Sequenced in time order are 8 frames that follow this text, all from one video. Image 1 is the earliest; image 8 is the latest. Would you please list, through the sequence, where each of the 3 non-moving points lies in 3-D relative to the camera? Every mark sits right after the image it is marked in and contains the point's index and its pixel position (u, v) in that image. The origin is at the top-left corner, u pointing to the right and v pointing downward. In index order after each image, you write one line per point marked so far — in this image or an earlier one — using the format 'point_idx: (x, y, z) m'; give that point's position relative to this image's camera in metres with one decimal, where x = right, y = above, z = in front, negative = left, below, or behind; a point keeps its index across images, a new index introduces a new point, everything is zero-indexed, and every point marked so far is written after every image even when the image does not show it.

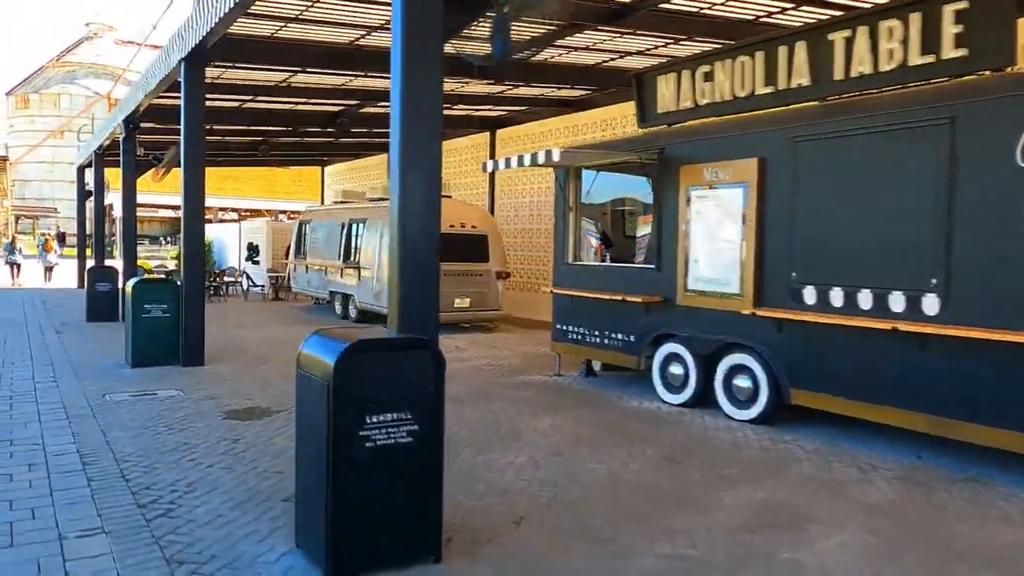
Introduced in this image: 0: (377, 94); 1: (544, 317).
0: (-2.7, +3.9, +15.5) m
1: (+1.5, -0.7, +17.2) m
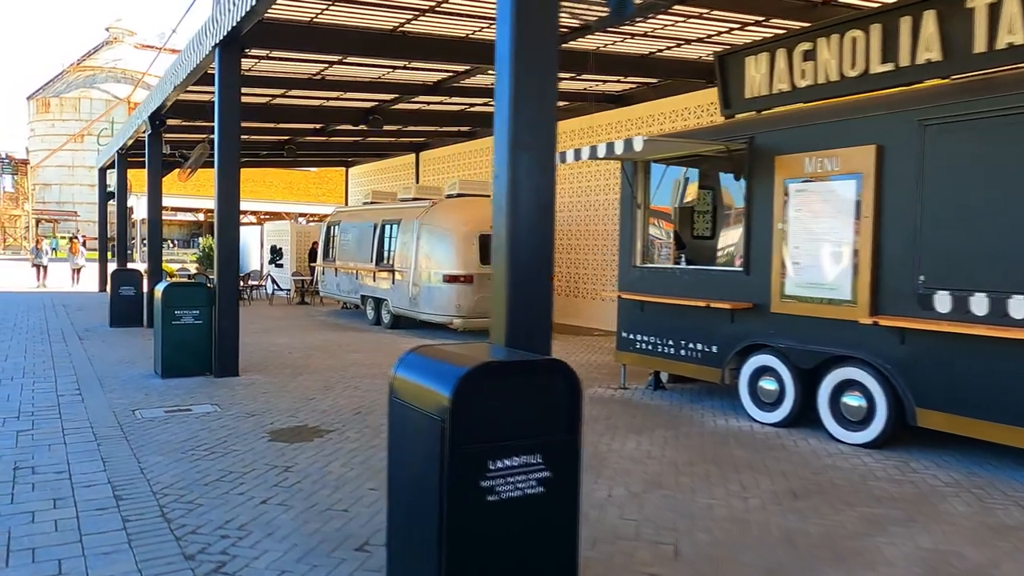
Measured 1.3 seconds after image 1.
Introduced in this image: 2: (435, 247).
0: (-1.9, +3.9, +14.7) m
1: (+2.4, -0.8, +16.3) m
2: (-1.5, +0.8, +14.8) m
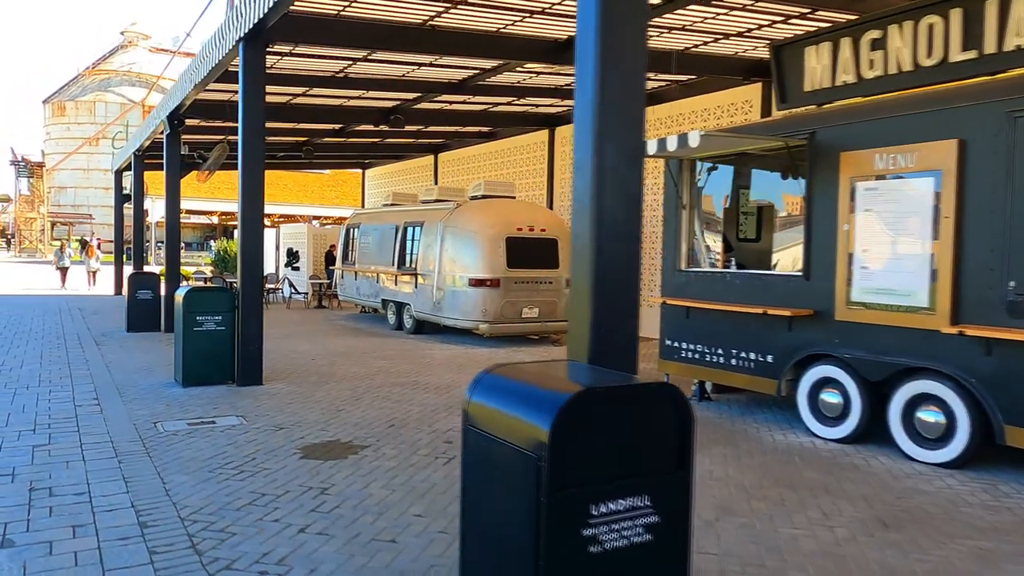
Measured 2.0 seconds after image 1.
0: (-1.4, +3.8, +14.3) m
1: (+3.0, -0.9, +15.8) m
2: (-1.0, +0.7, +14.3) m
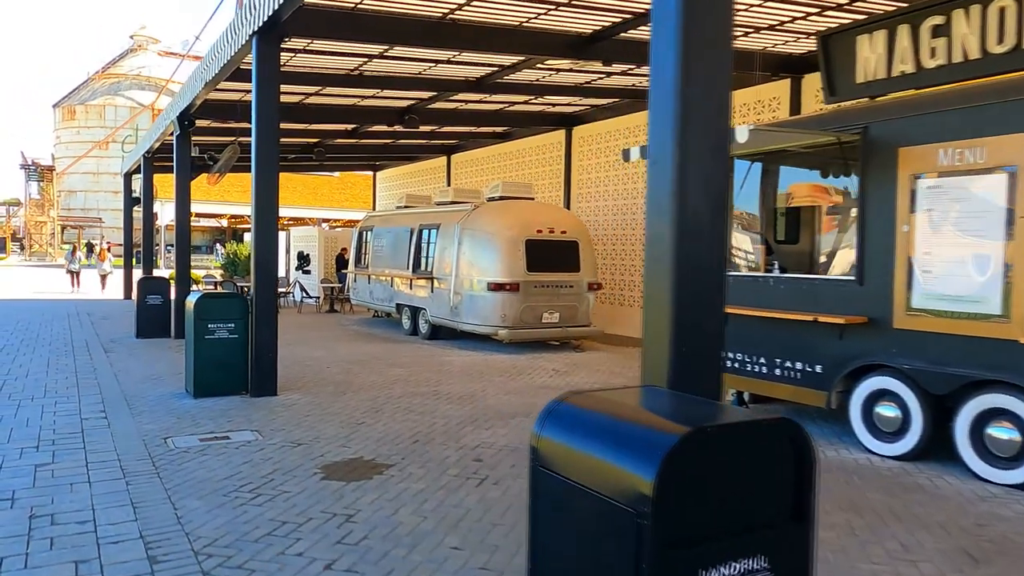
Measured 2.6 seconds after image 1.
0: (-1.0, +3.7, +13.9) m
1: (+3.3, -1.0, +15.3) m
2: (-0.6, +0.6, +13.9) m
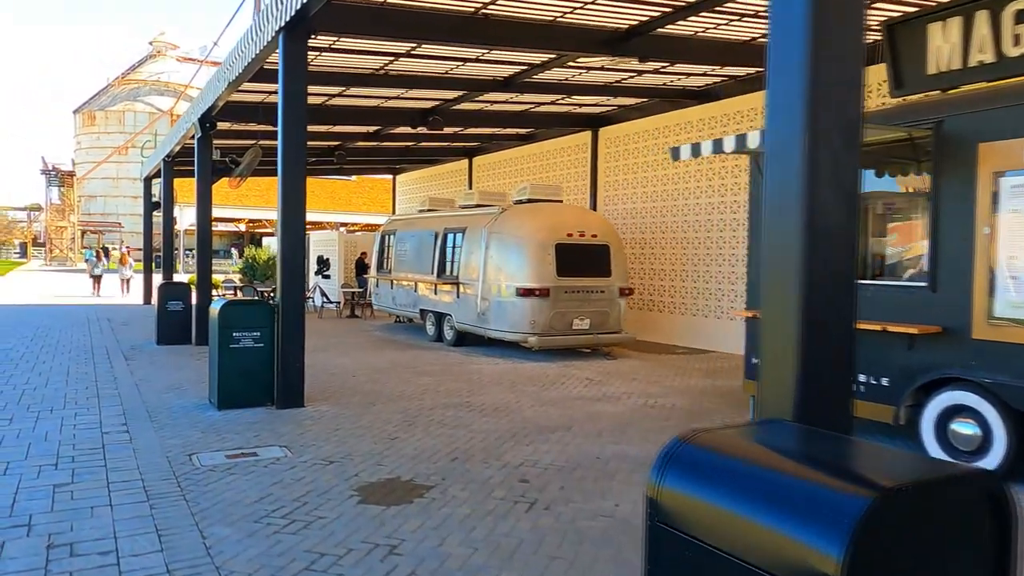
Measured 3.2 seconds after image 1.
0: (-0.5, +3.6, +13.5) m
1: (+3.9, -1.1, +14.8) m
2: (-0.1, +0.5, +13.5) m
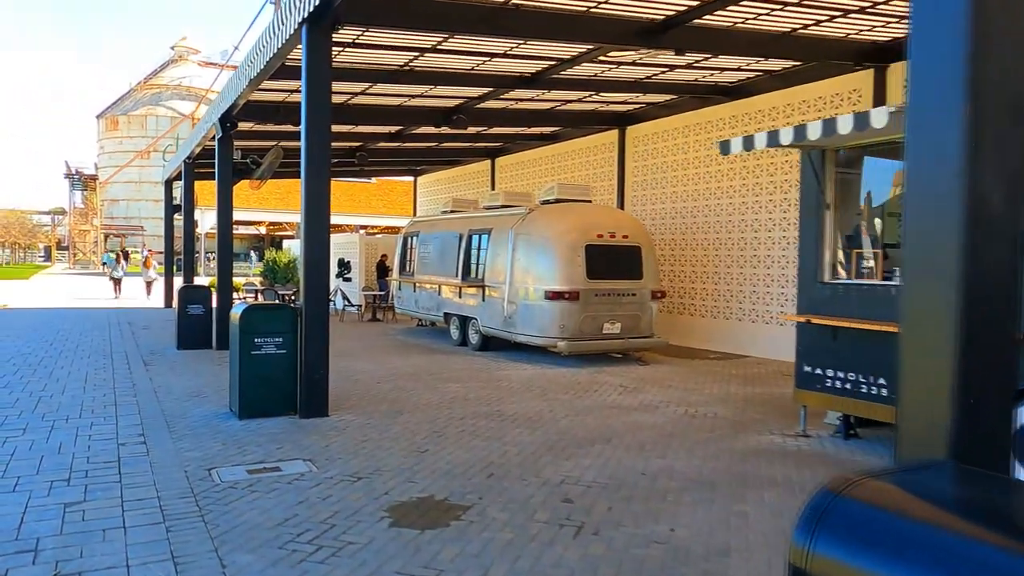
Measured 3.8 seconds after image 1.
0: (0.0, +3.5, +13.1) m
1: (+4.4, -1.1, +14.2) m
2: (+0.4, +0.5, +13.0) m
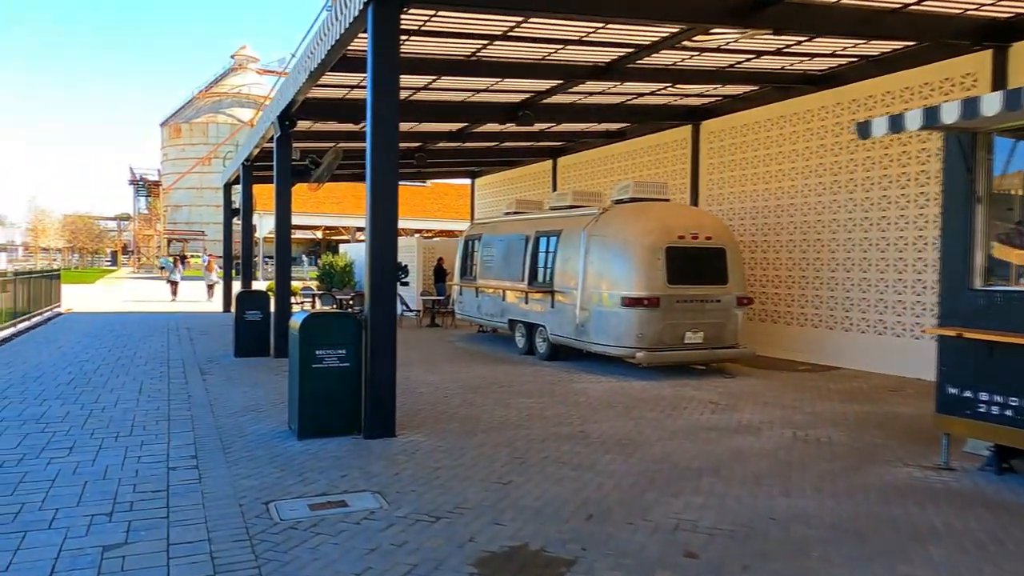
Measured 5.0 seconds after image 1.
0: (+1.1, +3.5, +12.2) m
1: (+5.6, -1.2, +13.0) m
2: (+1.5, +0.4, +12.1) m
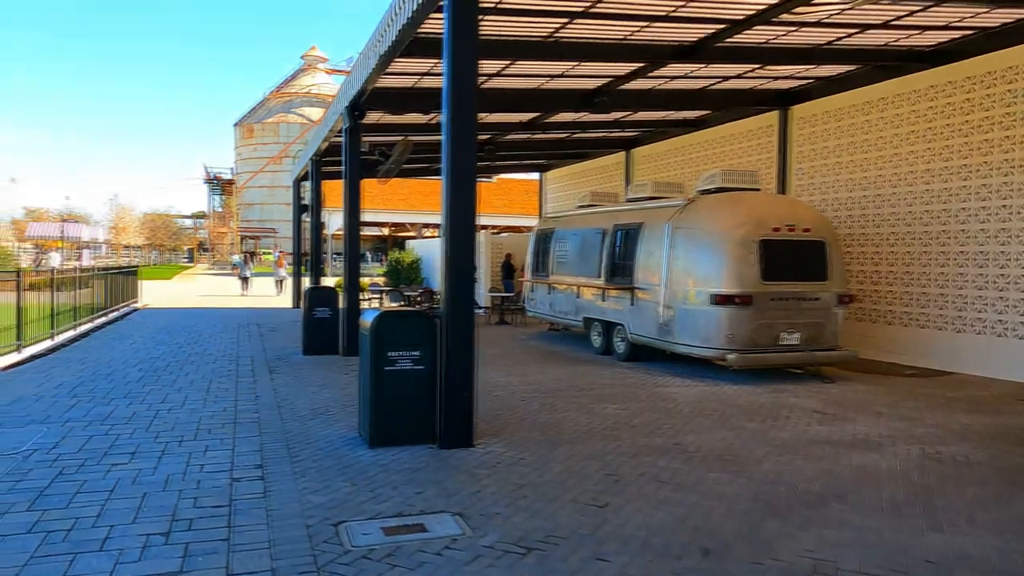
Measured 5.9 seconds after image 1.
0: (+2.3, +3.5, +11.3) m
1: (+6.9, -1.2, +11.8) m
2: (+2.7, +0.4, +11.2) m
